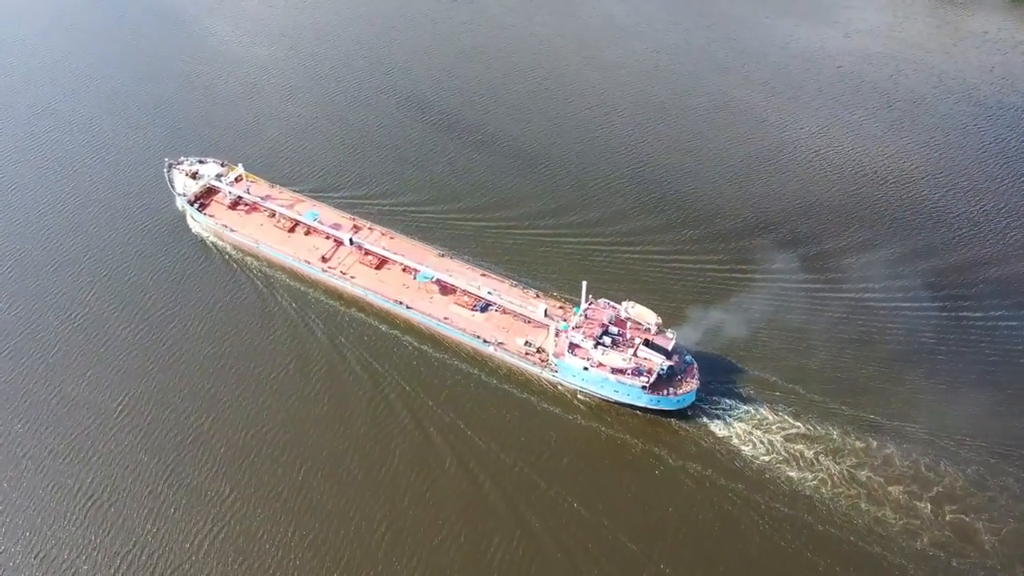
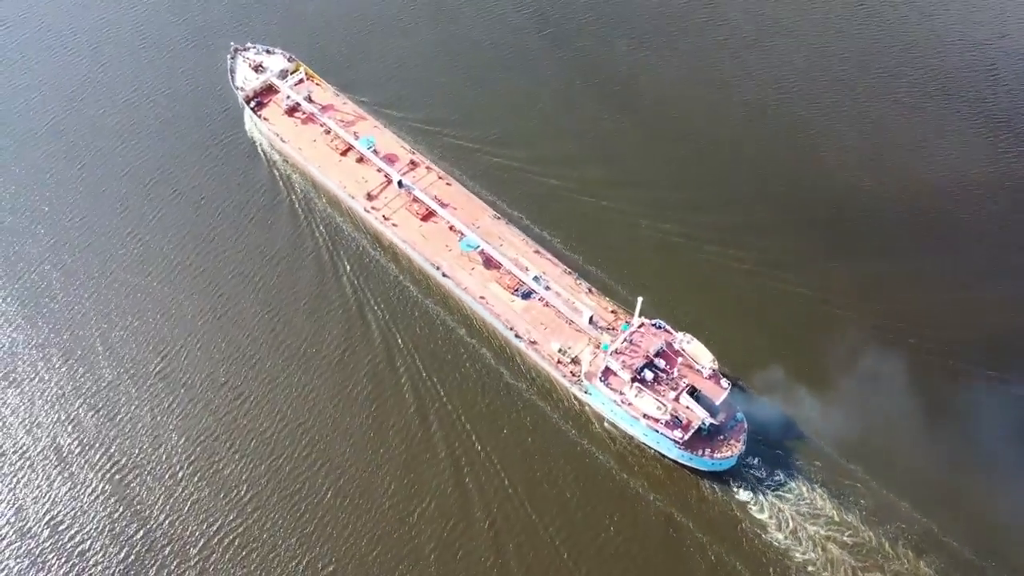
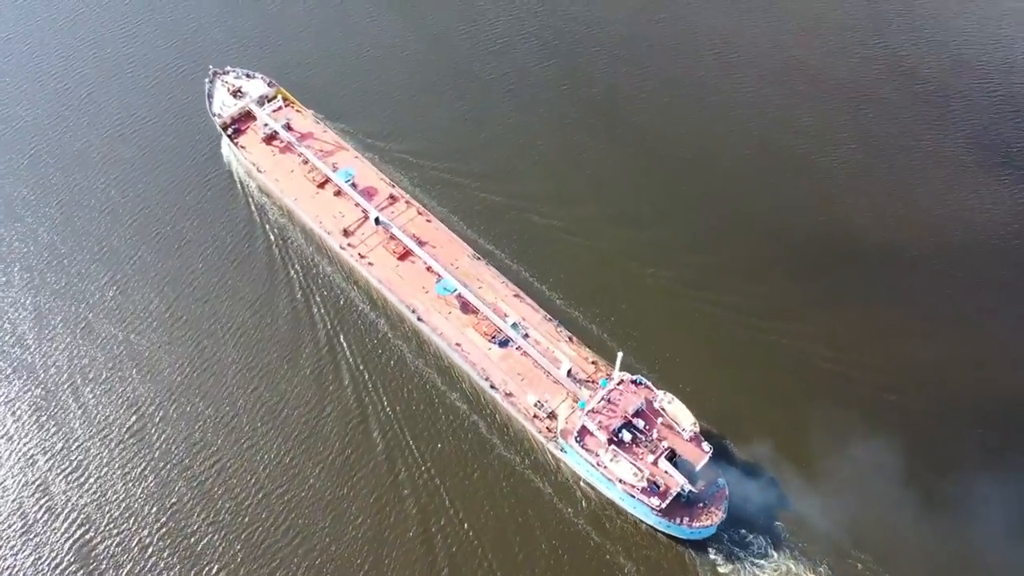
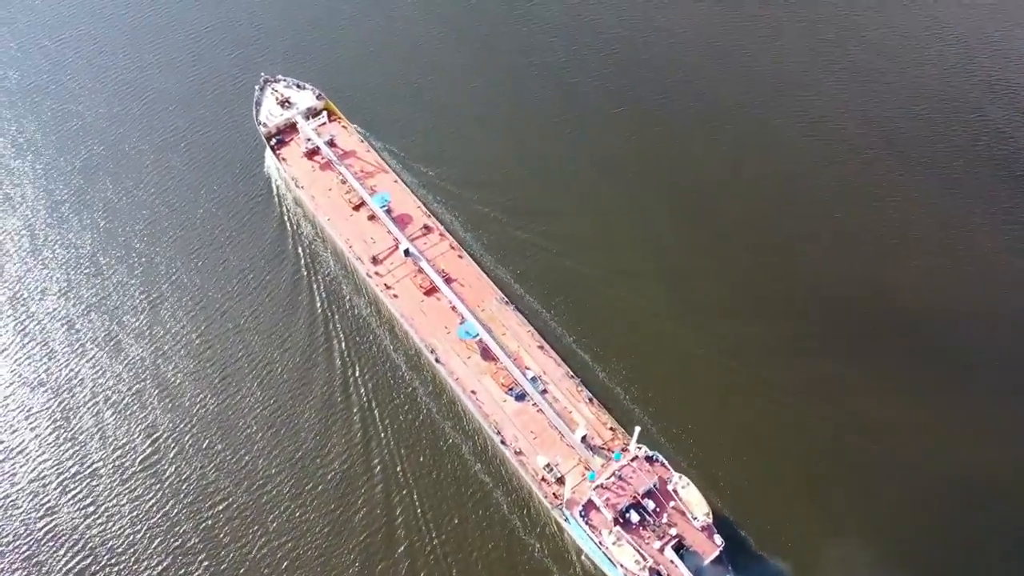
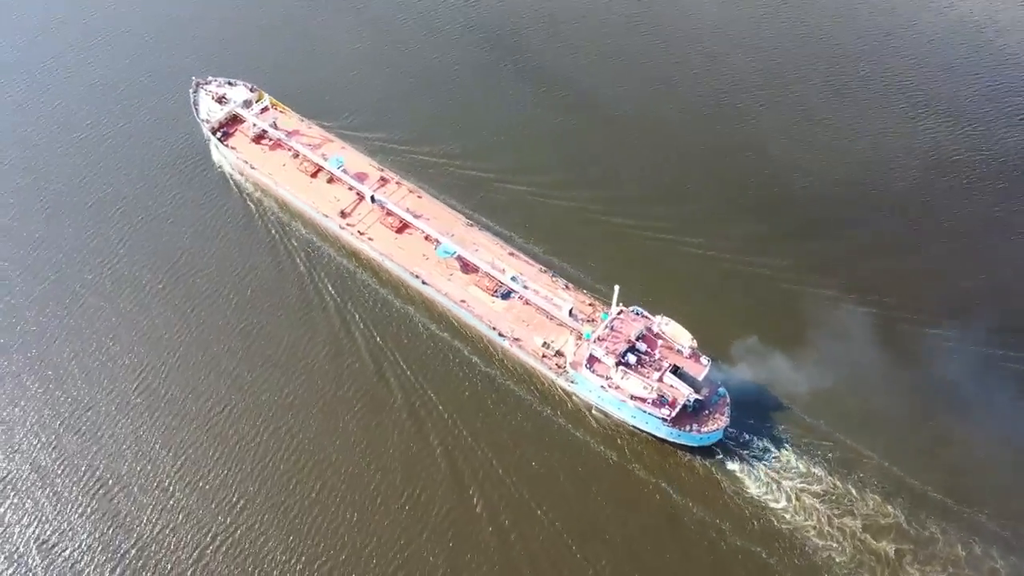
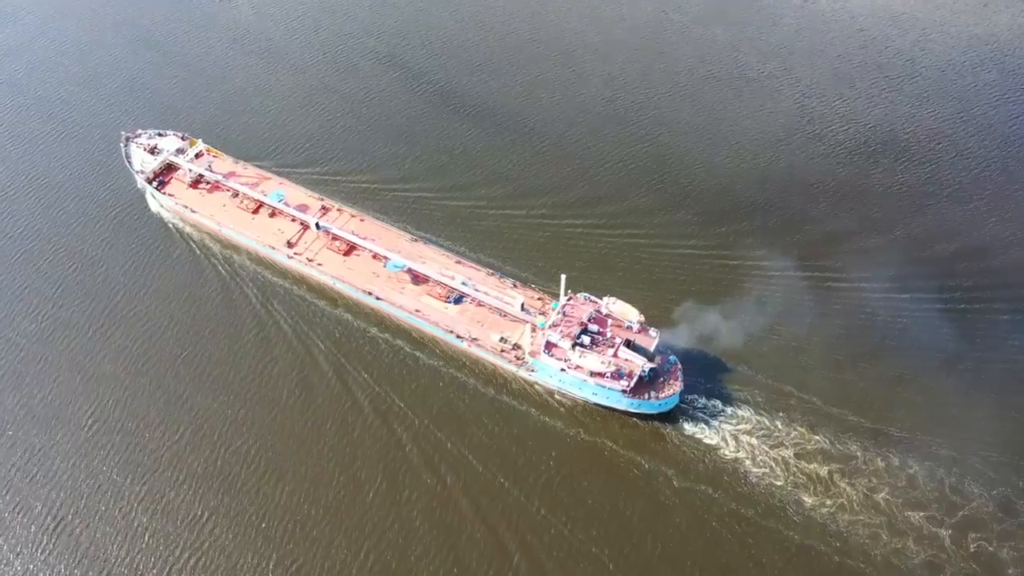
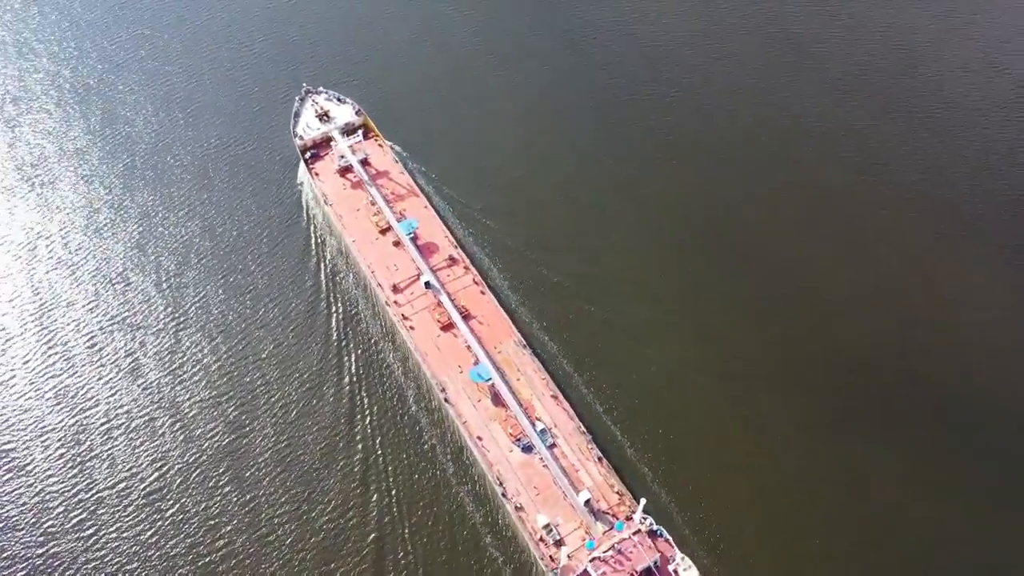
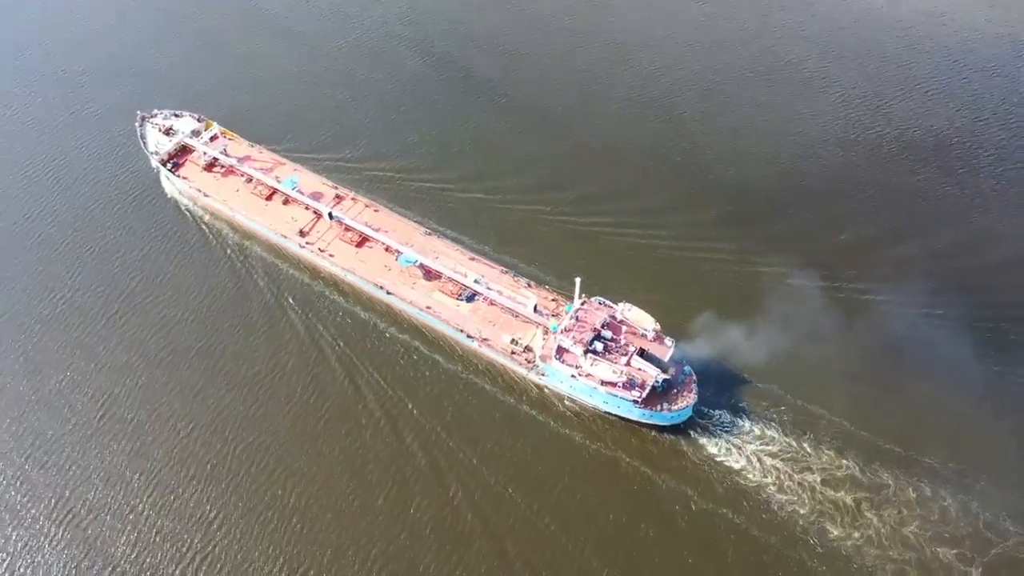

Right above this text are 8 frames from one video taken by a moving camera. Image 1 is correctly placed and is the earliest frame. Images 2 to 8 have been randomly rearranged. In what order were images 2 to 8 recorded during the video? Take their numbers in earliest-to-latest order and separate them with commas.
6, 8, 5, 2, 3, 4, 7
